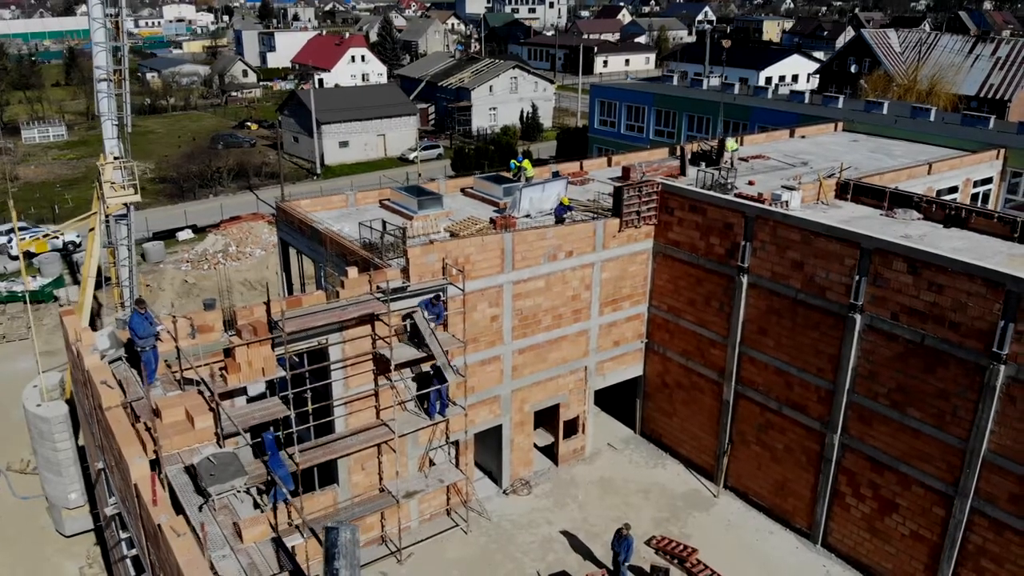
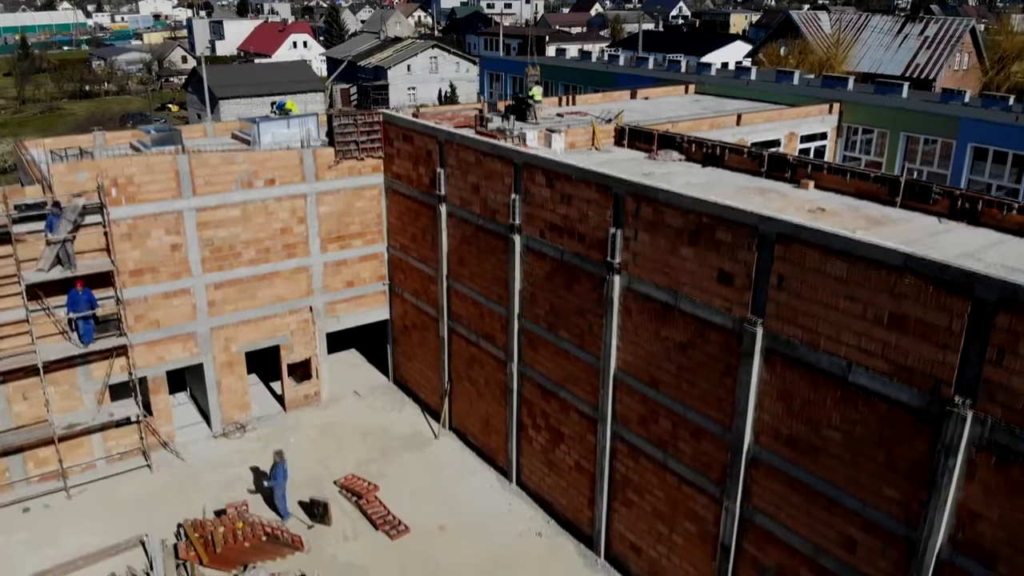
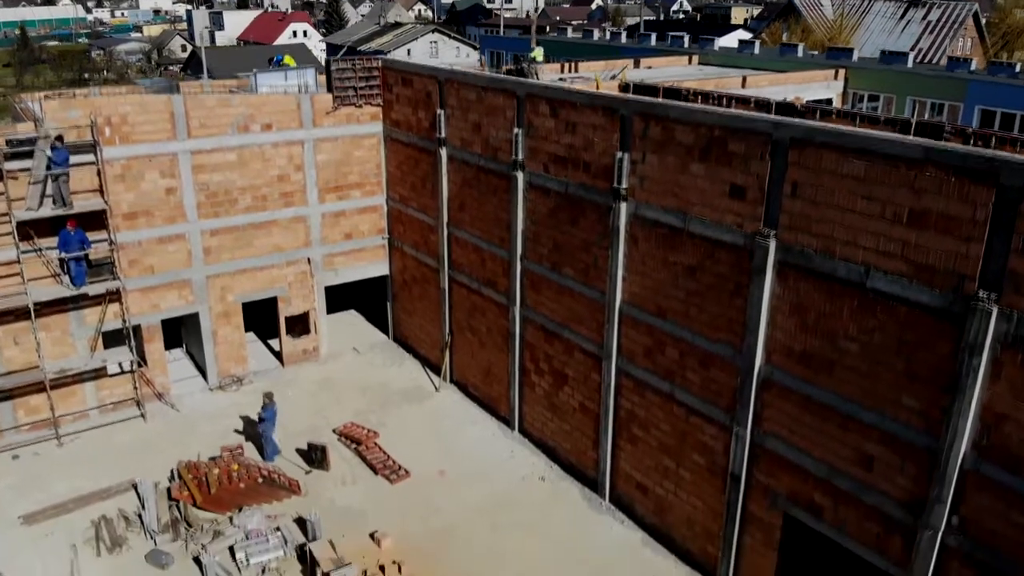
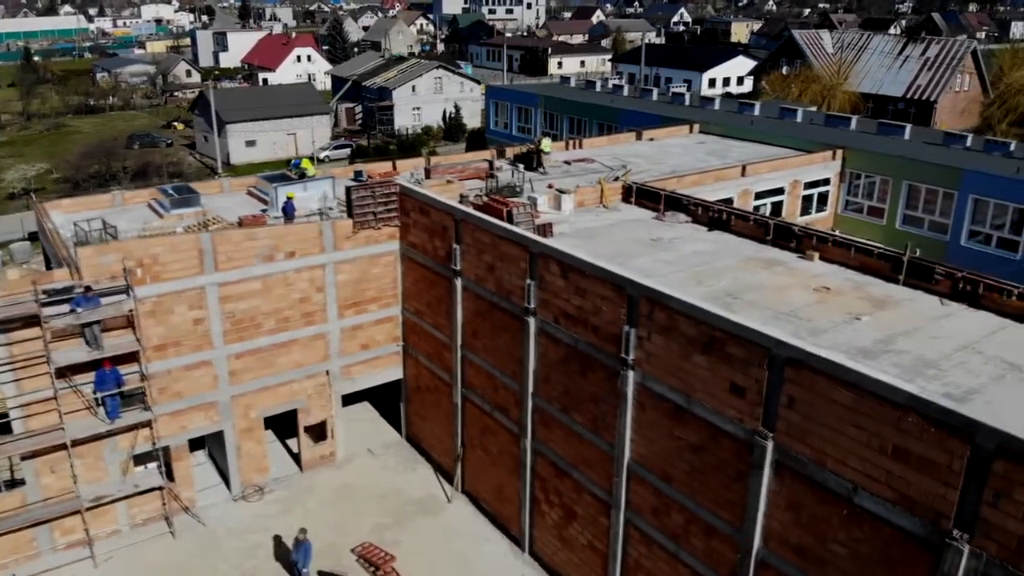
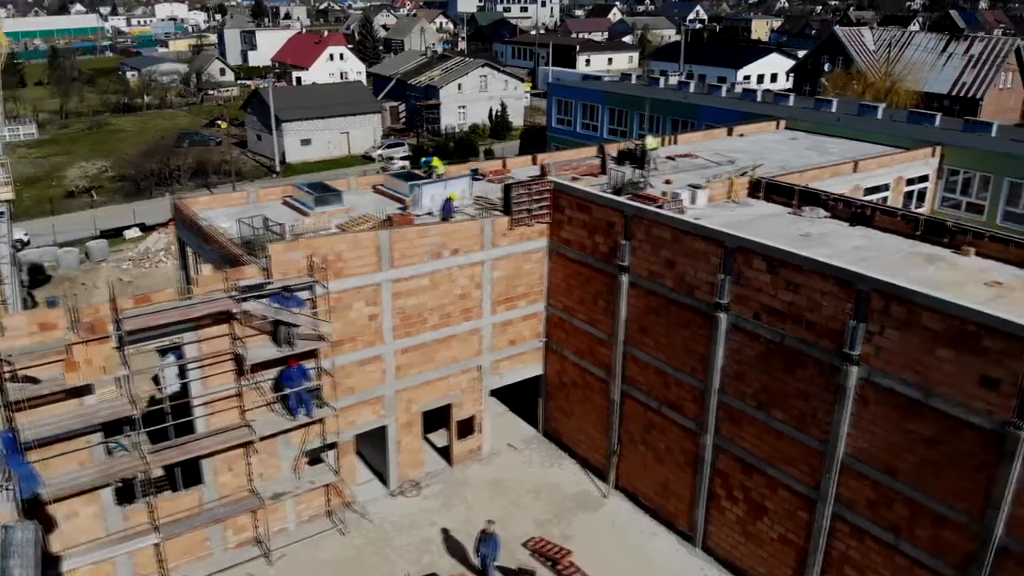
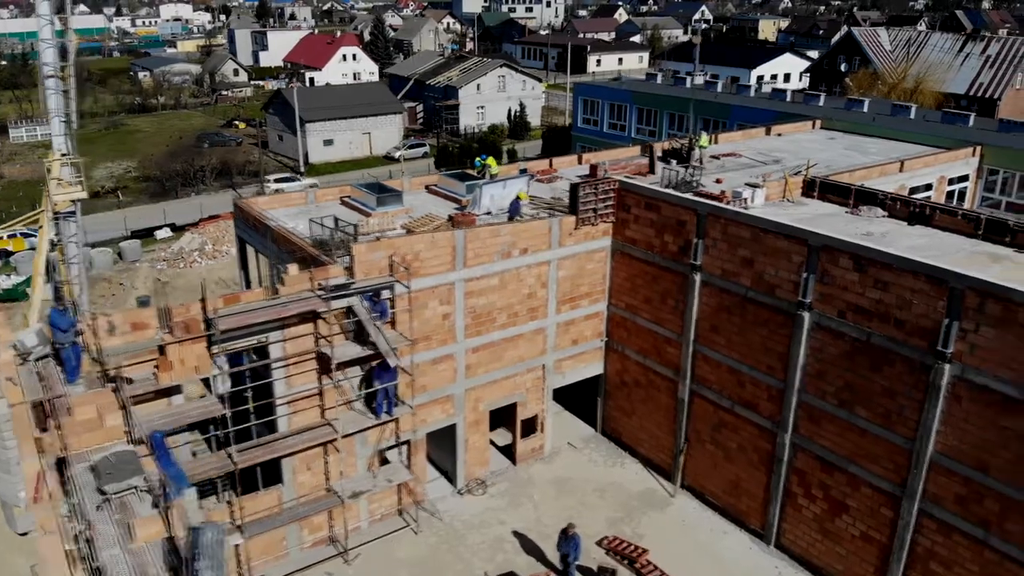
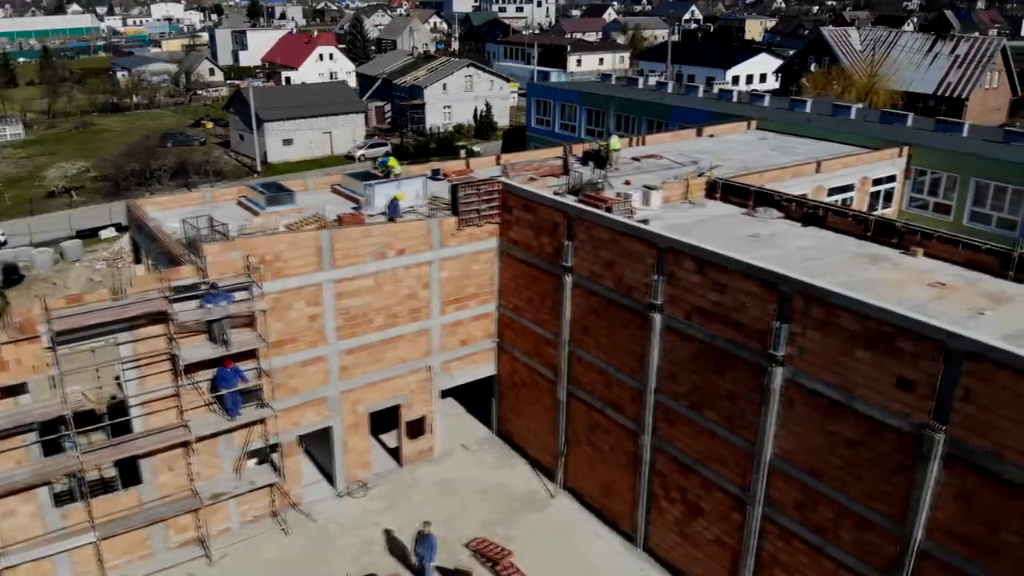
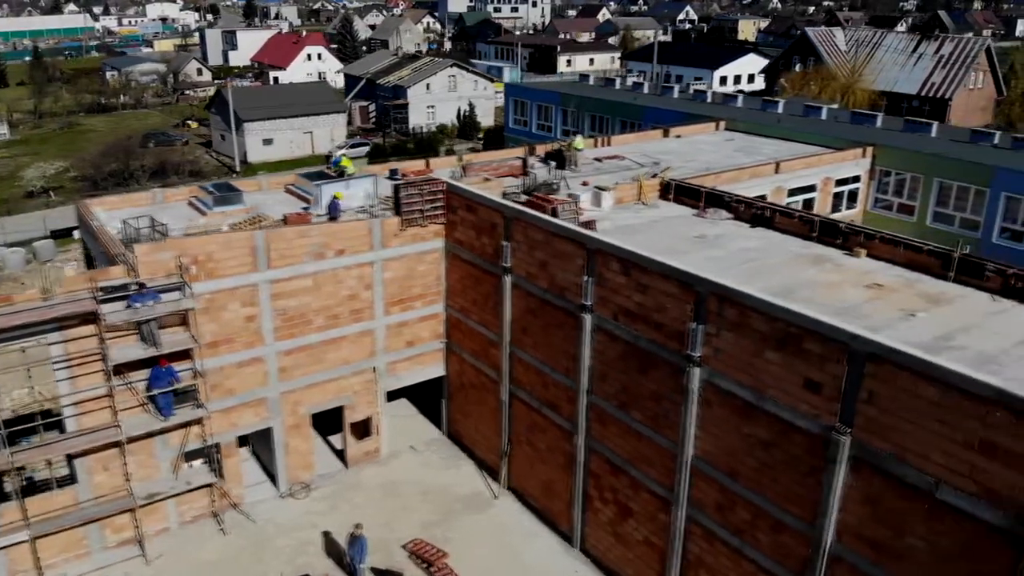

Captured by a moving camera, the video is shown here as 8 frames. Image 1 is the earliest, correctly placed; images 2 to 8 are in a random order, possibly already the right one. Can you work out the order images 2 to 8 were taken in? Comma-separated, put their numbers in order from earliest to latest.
6, 5, 7, 8, 4, 2, 3
